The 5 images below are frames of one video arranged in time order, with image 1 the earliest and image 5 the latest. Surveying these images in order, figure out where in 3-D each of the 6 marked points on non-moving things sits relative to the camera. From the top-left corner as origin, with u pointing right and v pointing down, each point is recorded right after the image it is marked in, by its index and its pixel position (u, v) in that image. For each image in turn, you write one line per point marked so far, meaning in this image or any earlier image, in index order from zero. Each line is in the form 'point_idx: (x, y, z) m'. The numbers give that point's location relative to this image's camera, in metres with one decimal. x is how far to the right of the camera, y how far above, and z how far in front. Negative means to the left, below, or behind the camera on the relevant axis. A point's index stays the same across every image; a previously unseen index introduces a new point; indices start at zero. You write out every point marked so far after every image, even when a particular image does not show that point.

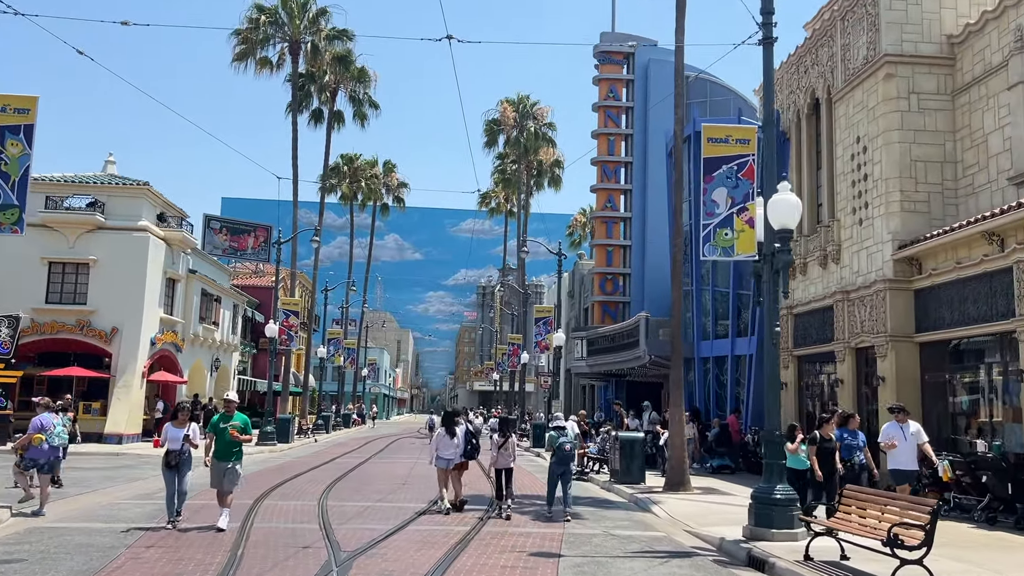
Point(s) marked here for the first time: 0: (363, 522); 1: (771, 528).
0: (-2.3, -3.6, +12.9) m
1: (+3.5, -3.3, +11.4) m
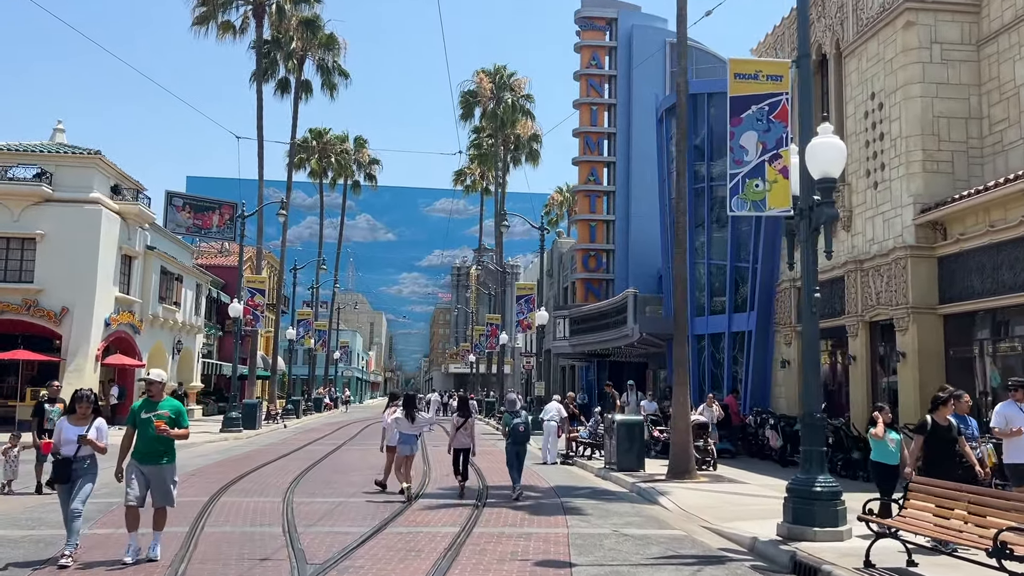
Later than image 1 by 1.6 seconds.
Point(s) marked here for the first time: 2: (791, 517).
0: (-2.4, -3.1, +11.1) m
1: (+3.5, -2.8, +9.7) m
2: (+3.3, -2.8, +10.0) m
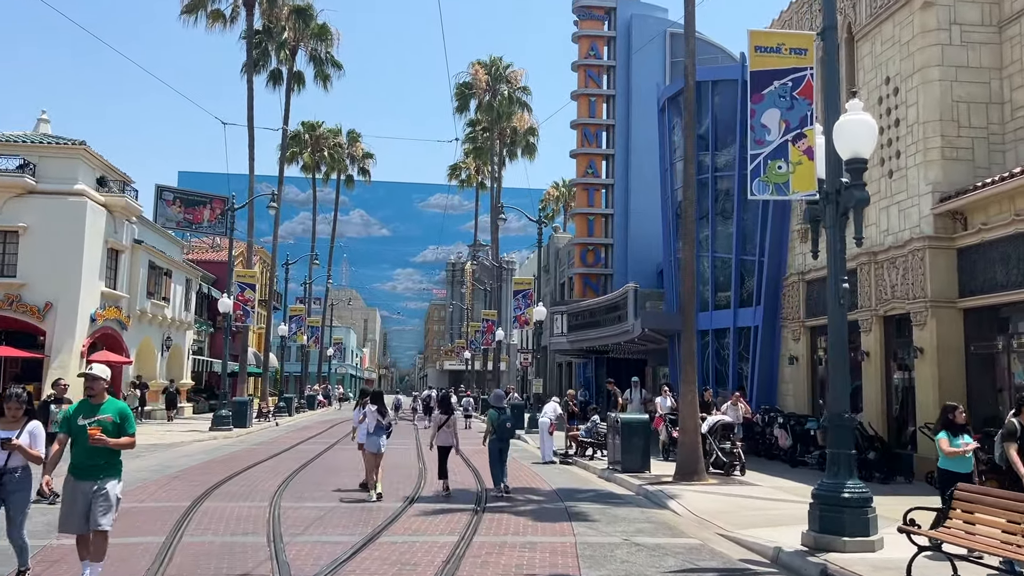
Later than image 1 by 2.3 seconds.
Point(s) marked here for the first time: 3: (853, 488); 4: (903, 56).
0: (-2.4, -3.0, +10.3) m
1: (+3.6, -2.7, +9.0) m
2: (+3.4, -2.7, +9.2) m
3: (+3.8, -2.2, +9.1) m
4: (+8.1, +4.8, +17.2) m
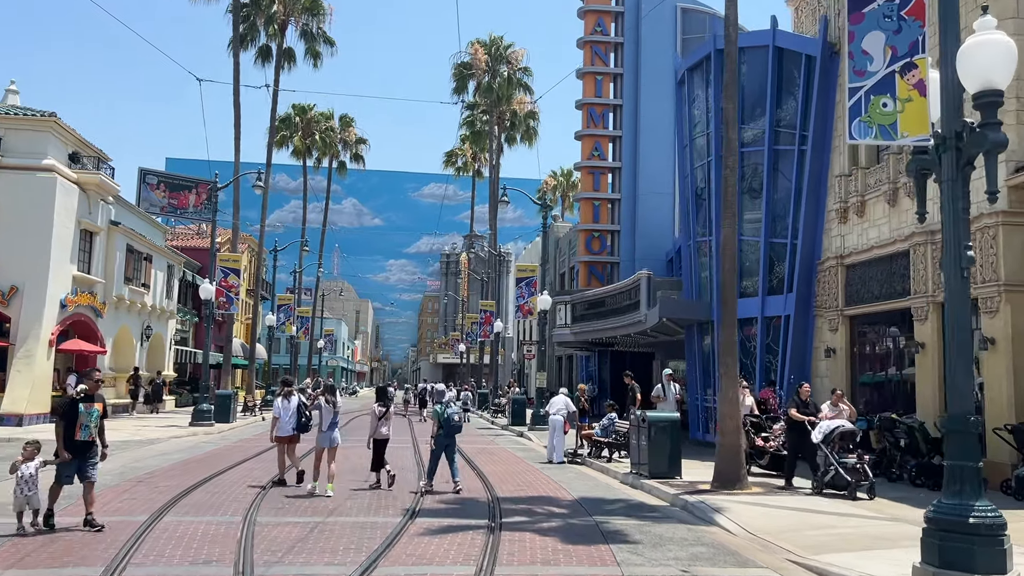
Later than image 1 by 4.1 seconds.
0: (-2.1, -2.7, +8.3) m
1: (+3.9, -2.4, +7.0) m
2: (+3.7, -2.4, +7.2) m
3: (+4.1, -1.9, +7.2) m
4: (+8.4, +5.1, +15.2) m
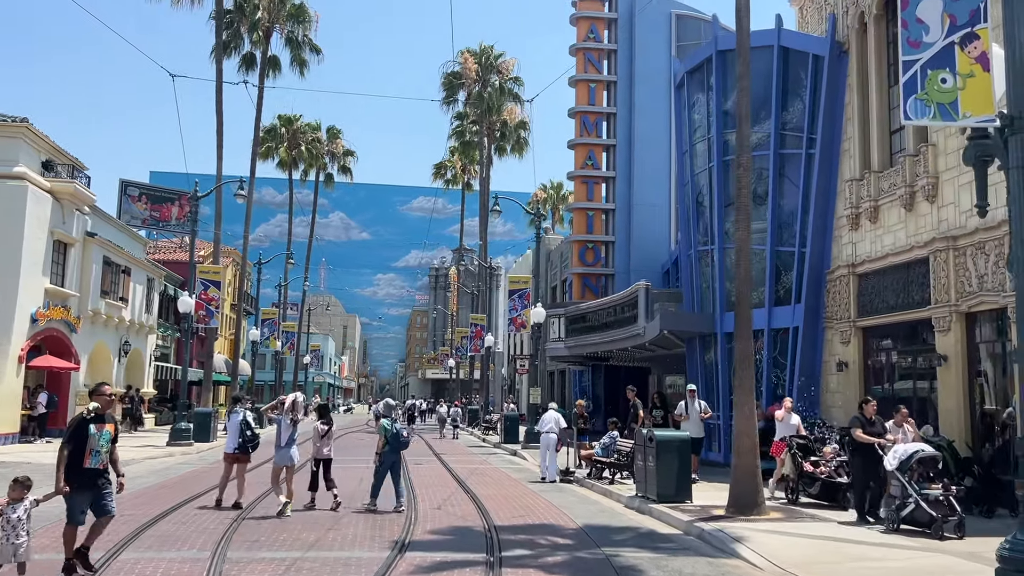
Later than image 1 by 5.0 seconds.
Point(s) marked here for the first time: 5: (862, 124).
0: (-2.0, -2.7, +7.1) m
1: (+3.9, -2.4, +6.0) m
2: (+3.7, -2.4, +6.2) m
3: (+4.1, -1.9, +6.1) m
4: (+8.3, +5.0, +14.3) m
5: (+7.6, +3.6, +18.0) m
